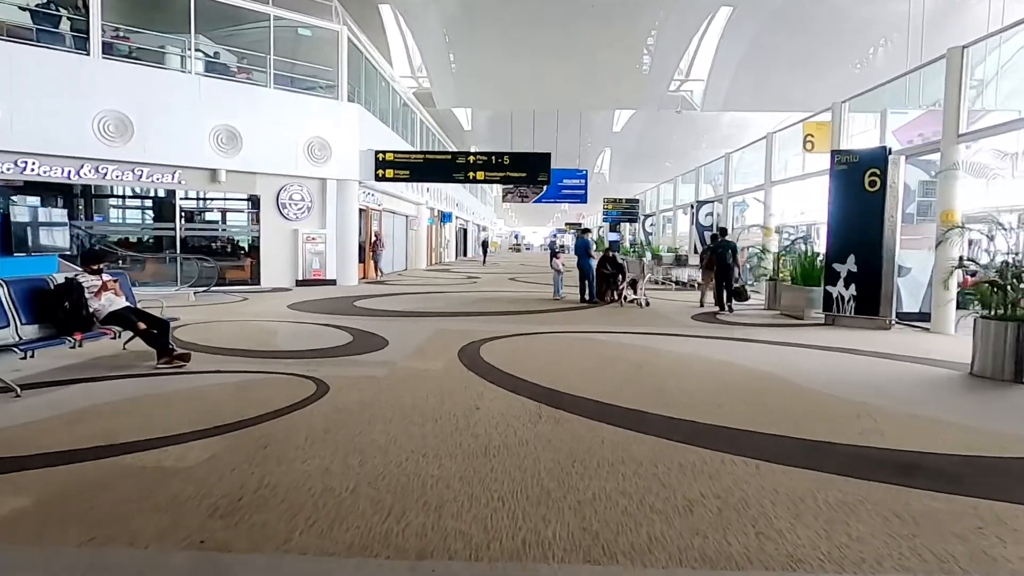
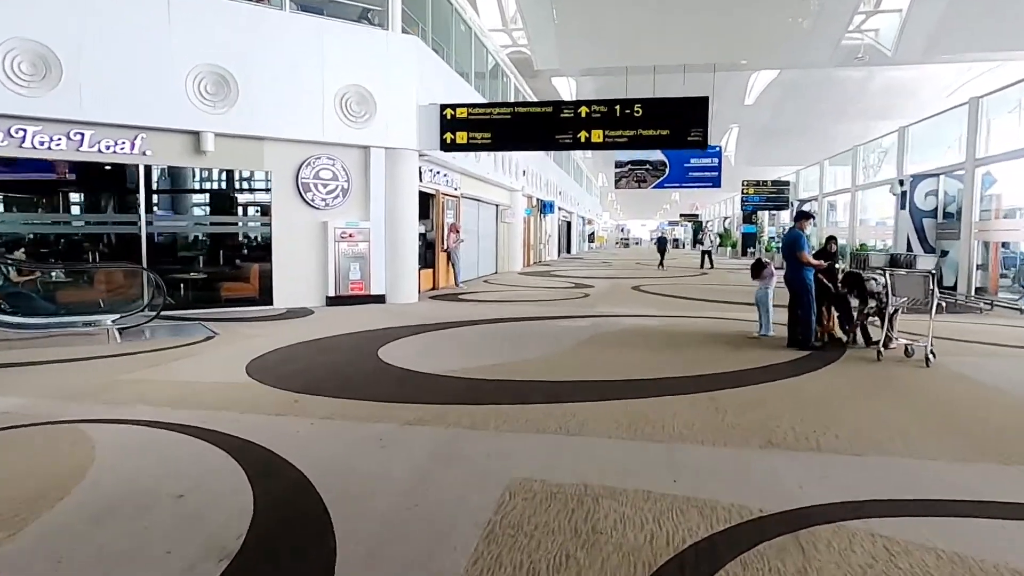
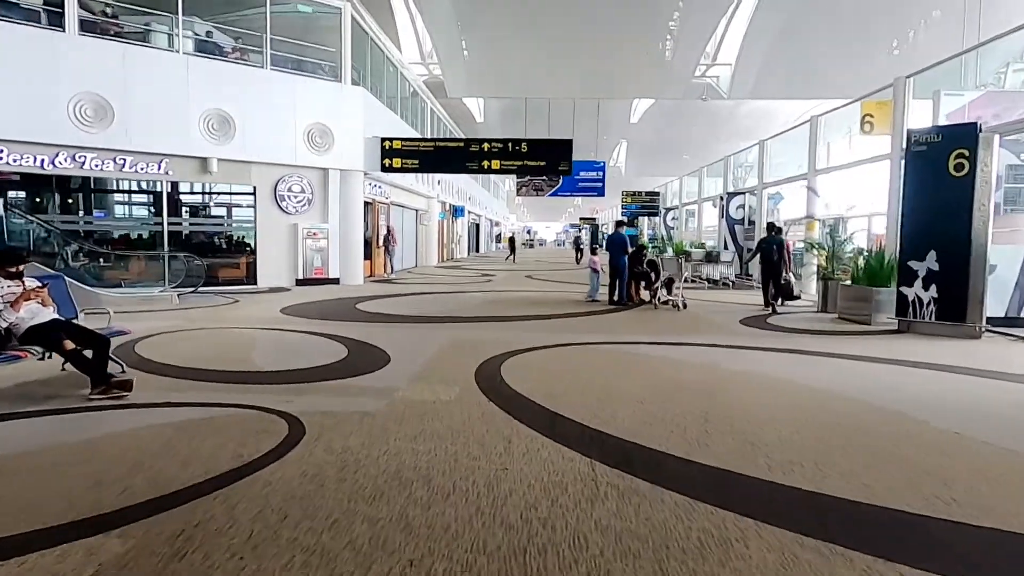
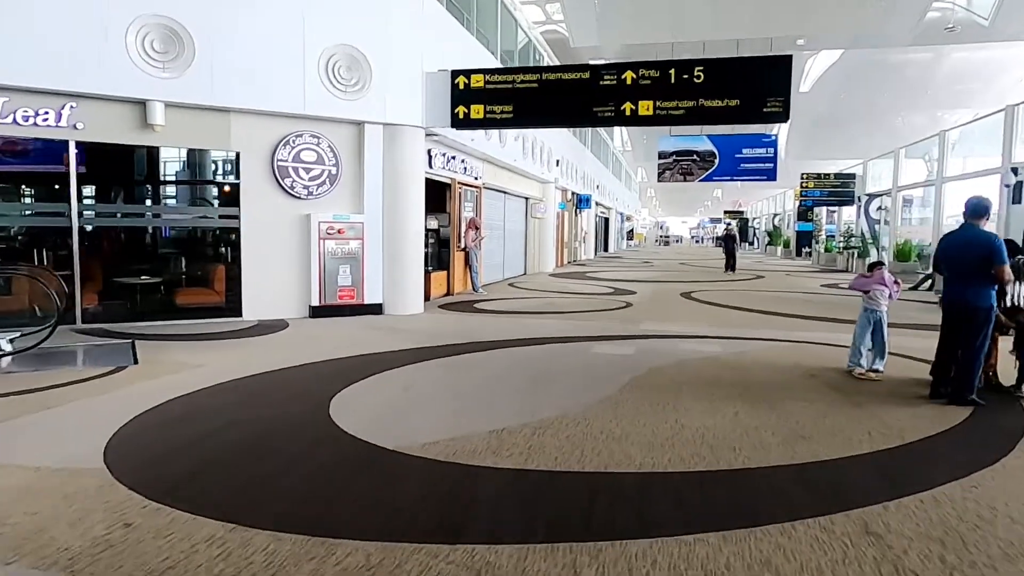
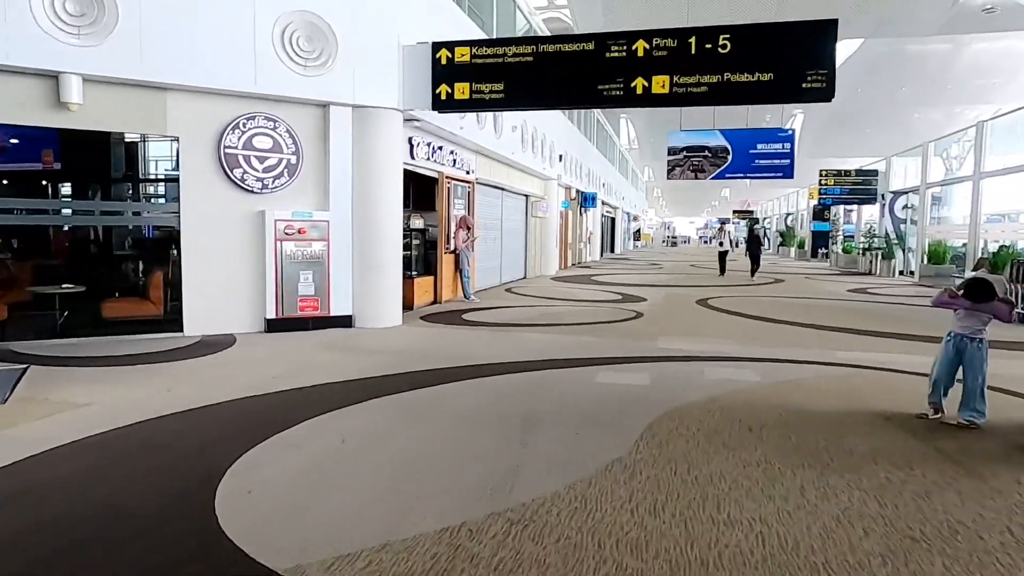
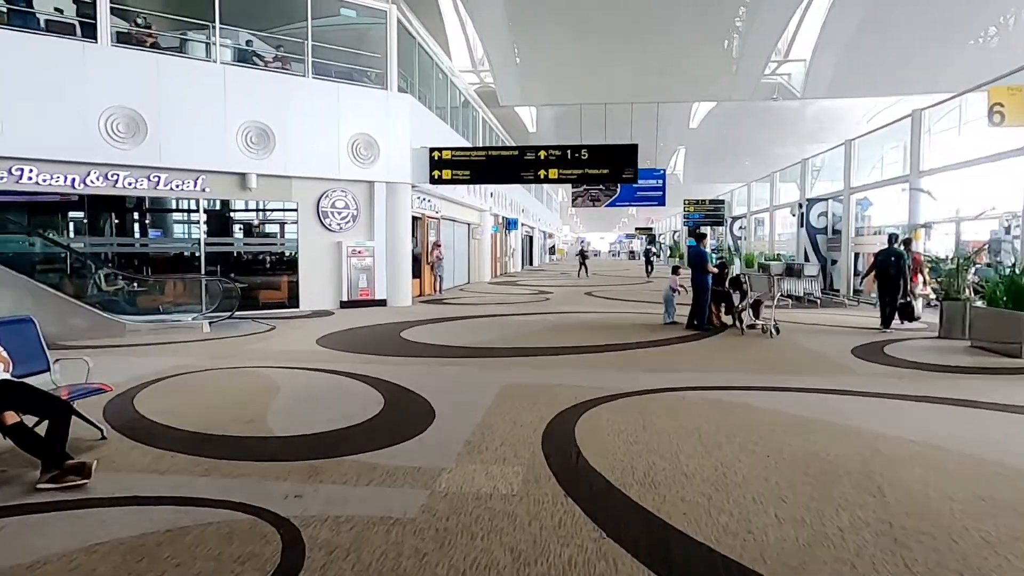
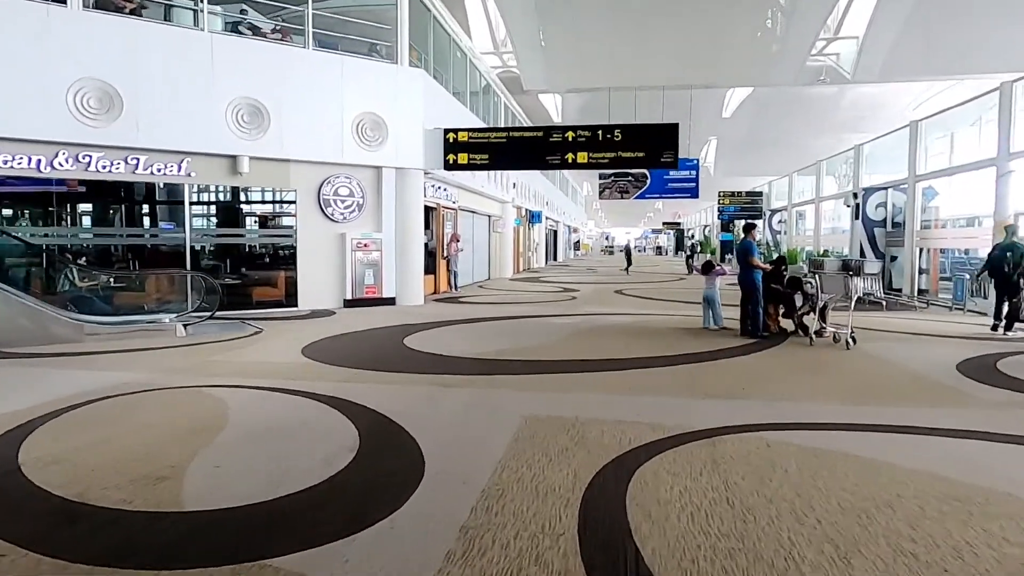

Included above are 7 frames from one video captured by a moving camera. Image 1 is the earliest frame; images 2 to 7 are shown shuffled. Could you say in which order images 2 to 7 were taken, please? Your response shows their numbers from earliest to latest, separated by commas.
3, 6, 7, 2, 4, 5
